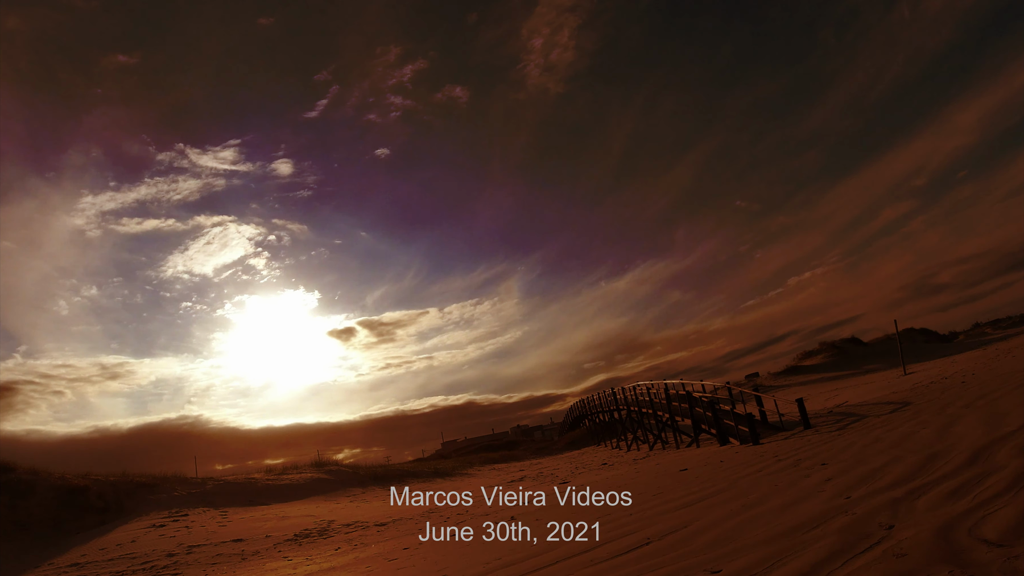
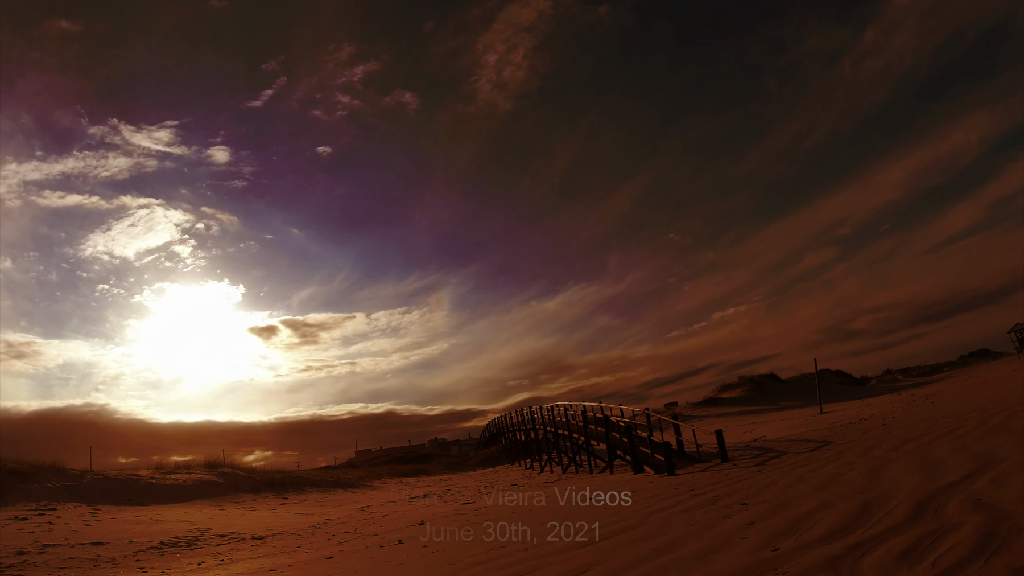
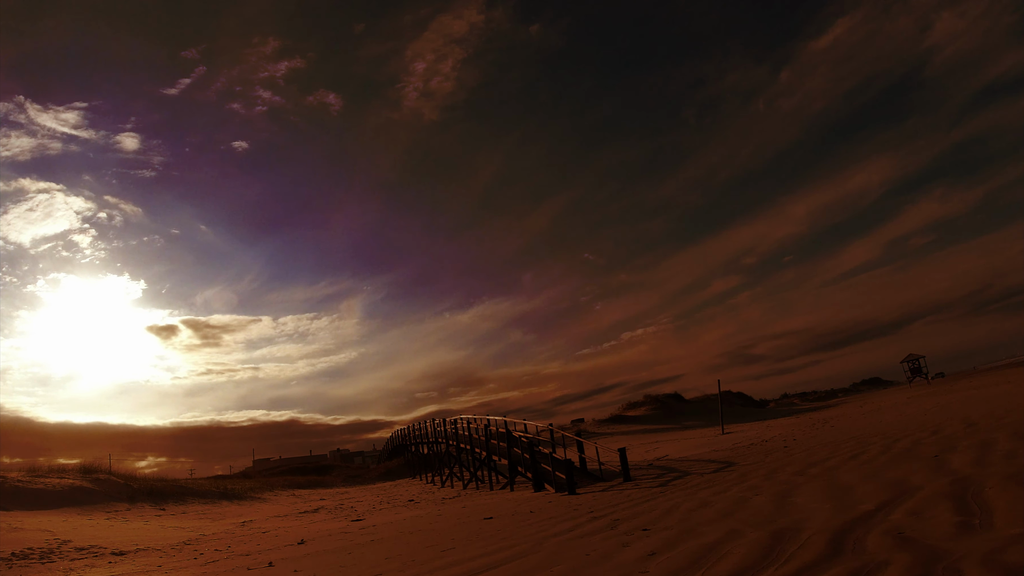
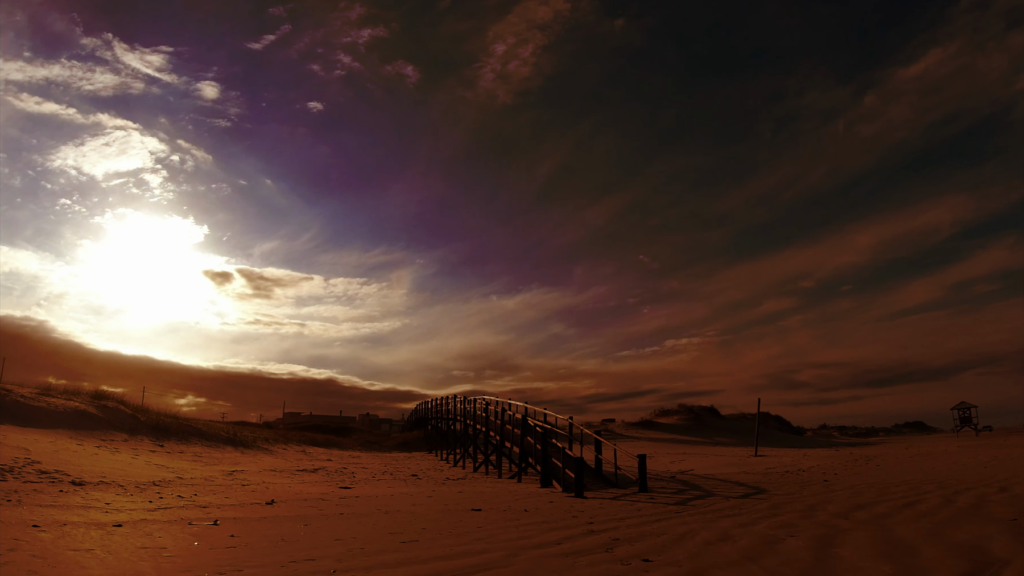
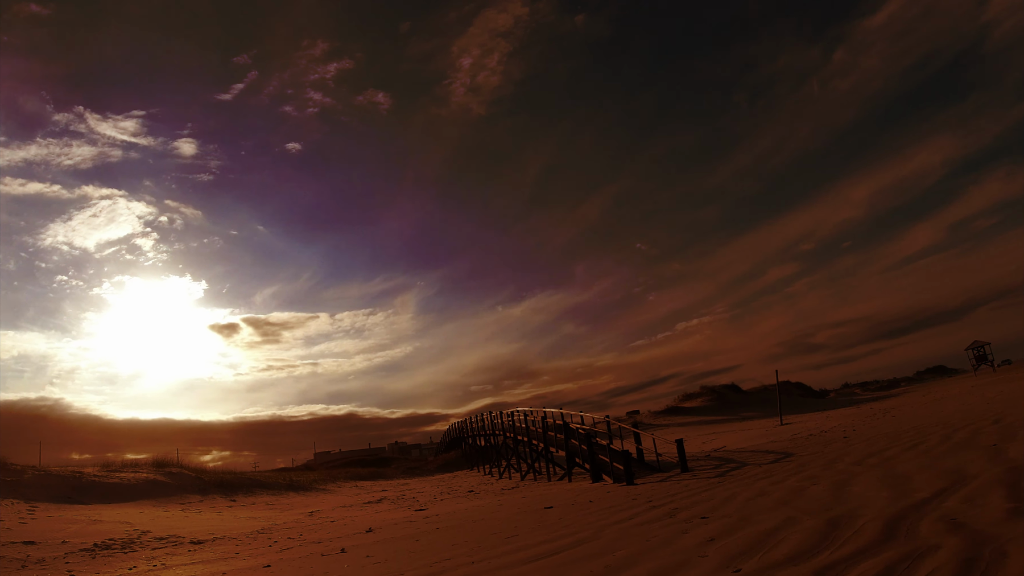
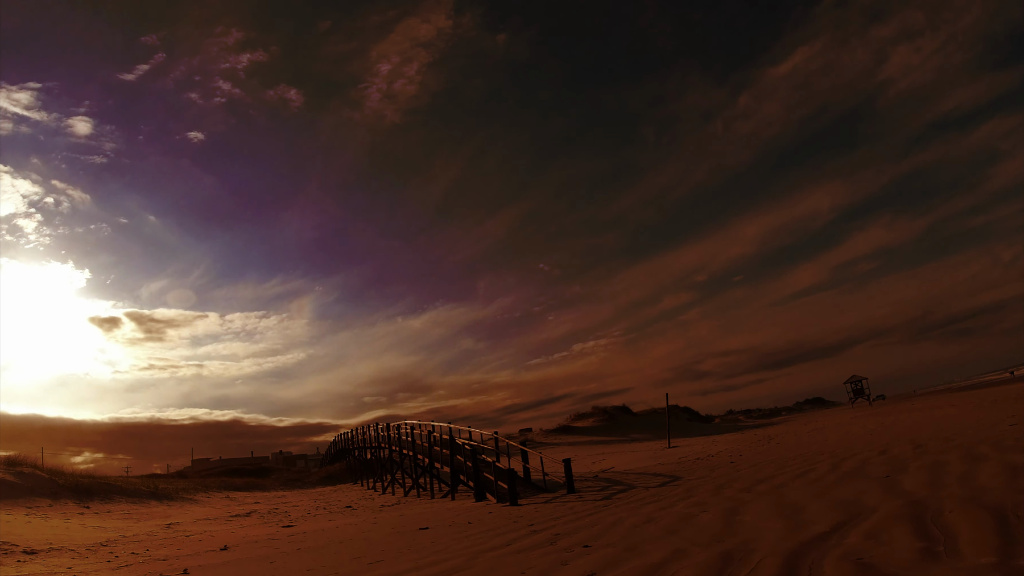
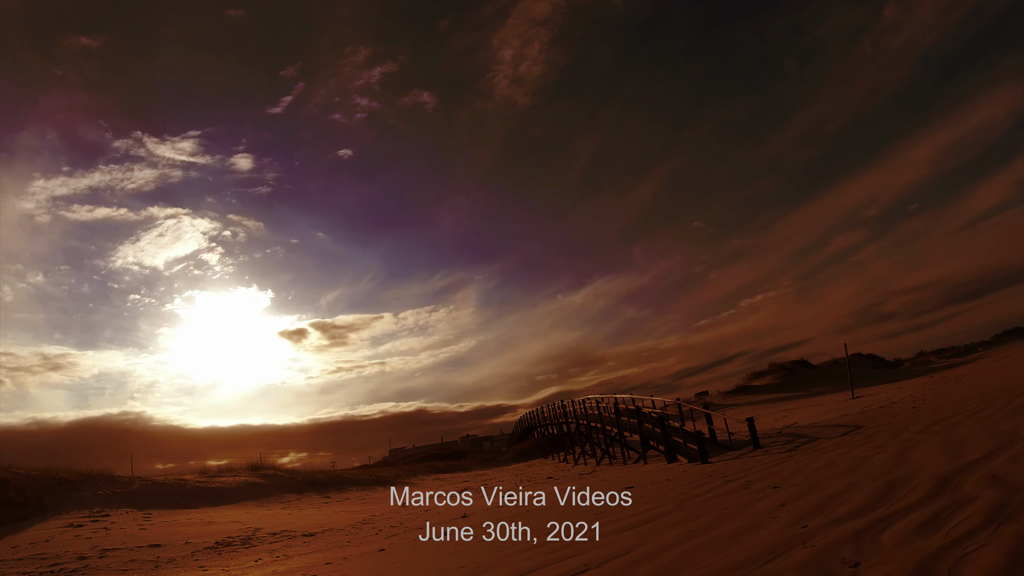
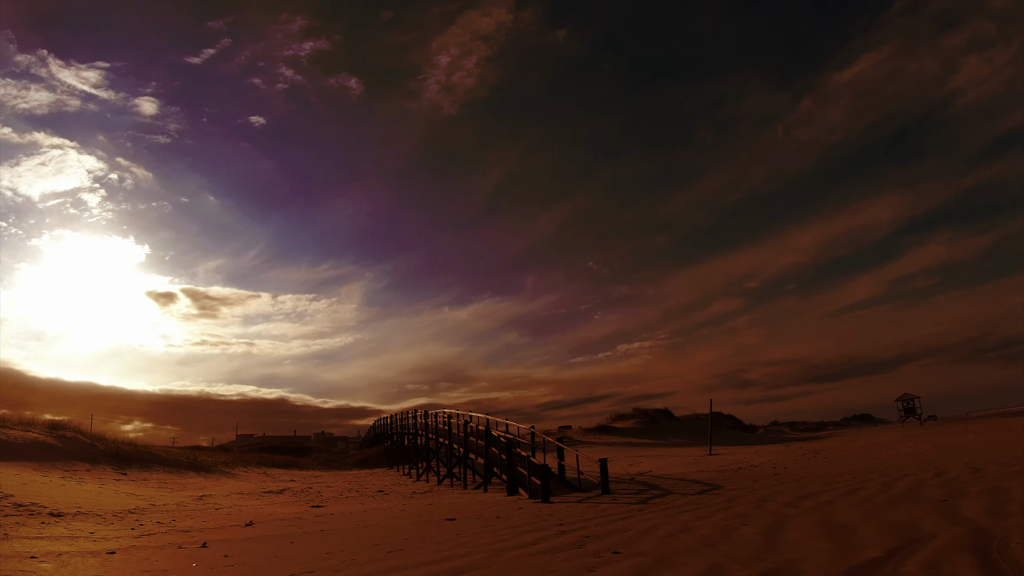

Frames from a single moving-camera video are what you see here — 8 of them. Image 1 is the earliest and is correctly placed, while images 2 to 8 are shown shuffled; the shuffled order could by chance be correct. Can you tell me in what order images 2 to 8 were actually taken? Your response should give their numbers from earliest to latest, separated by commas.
7, 2, 5, 3, 6, 8, 4
